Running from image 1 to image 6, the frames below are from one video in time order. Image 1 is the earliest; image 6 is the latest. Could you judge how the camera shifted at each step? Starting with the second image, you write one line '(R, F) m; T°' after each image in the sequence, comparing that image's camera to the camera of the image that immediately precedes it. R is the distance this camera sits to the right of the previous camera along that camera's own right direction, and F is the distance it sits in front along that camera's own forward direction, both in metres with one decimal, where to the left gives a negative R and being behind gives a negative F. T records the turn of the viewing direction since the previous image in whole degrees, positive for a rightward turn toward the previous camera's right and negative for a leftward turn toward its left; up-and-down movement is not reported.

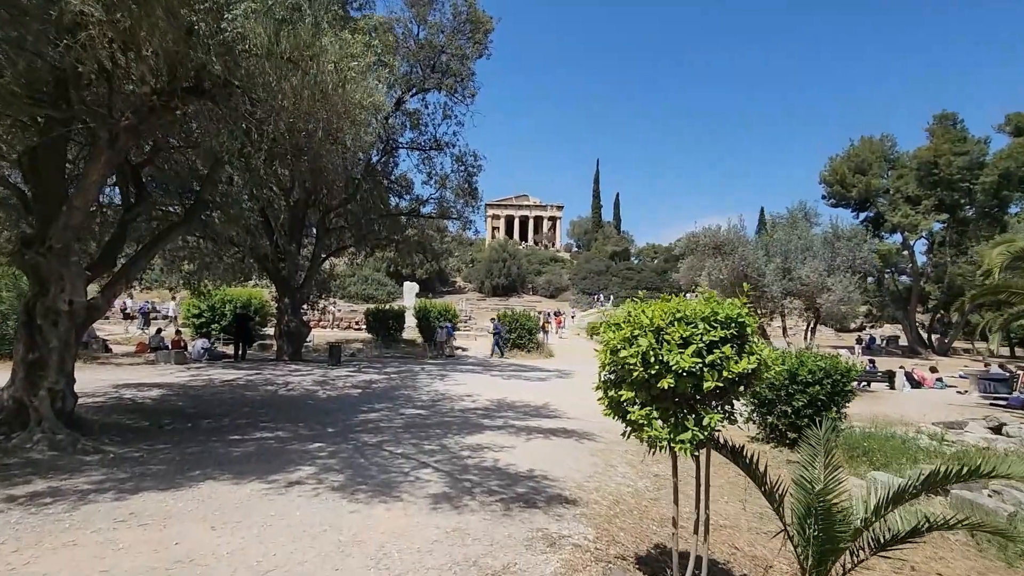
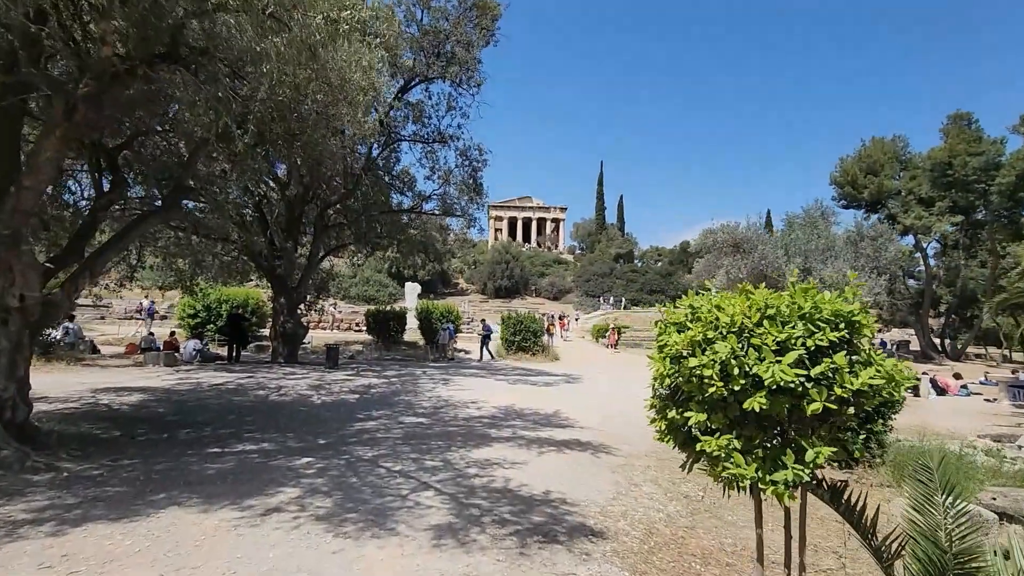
(-0.1, +0.8) m; 0°
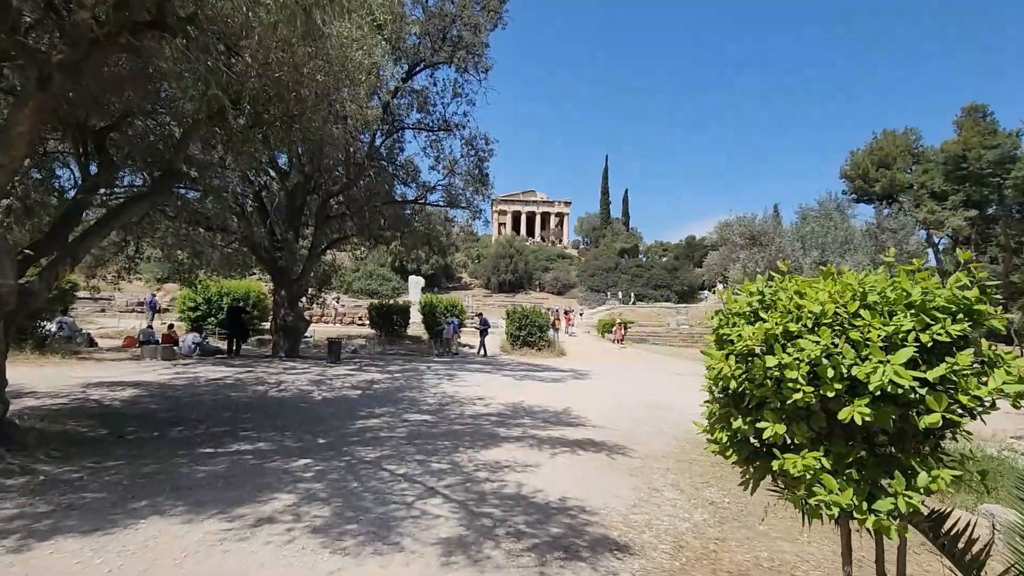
(-0.1, +0.5) m; 0°
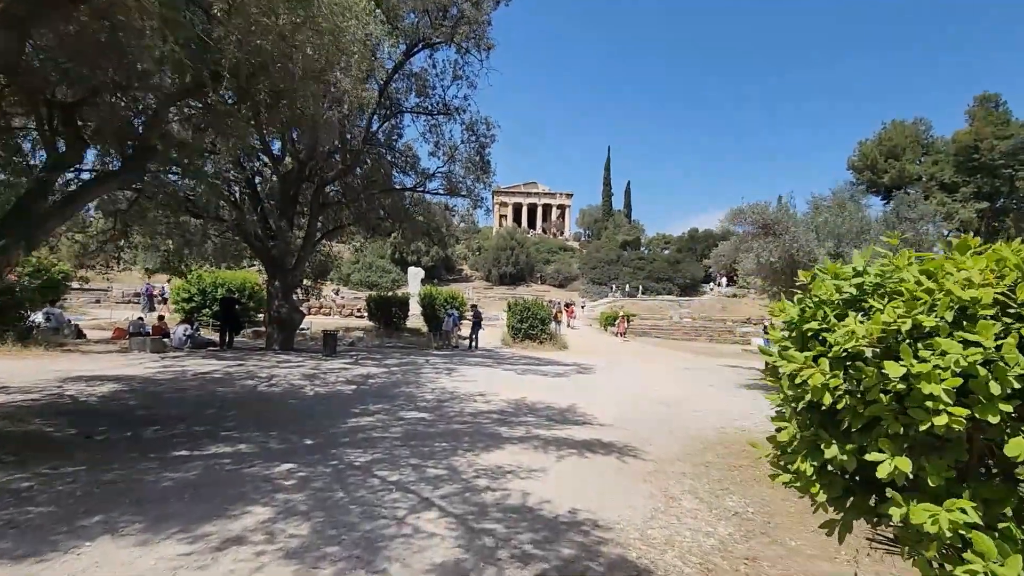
(0.0, +0.6) m; 0°
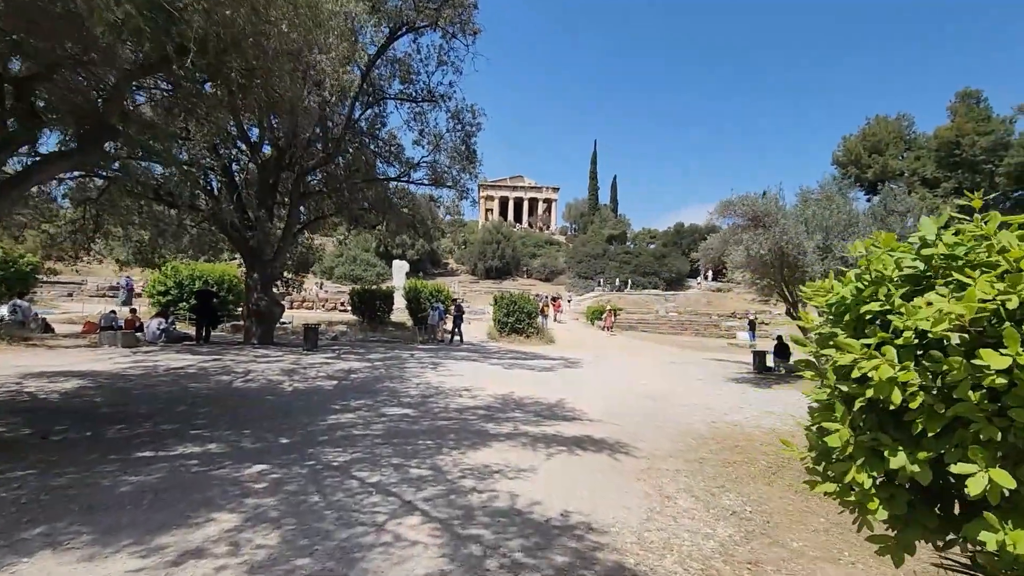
(0.0, +0.3) m; +2°
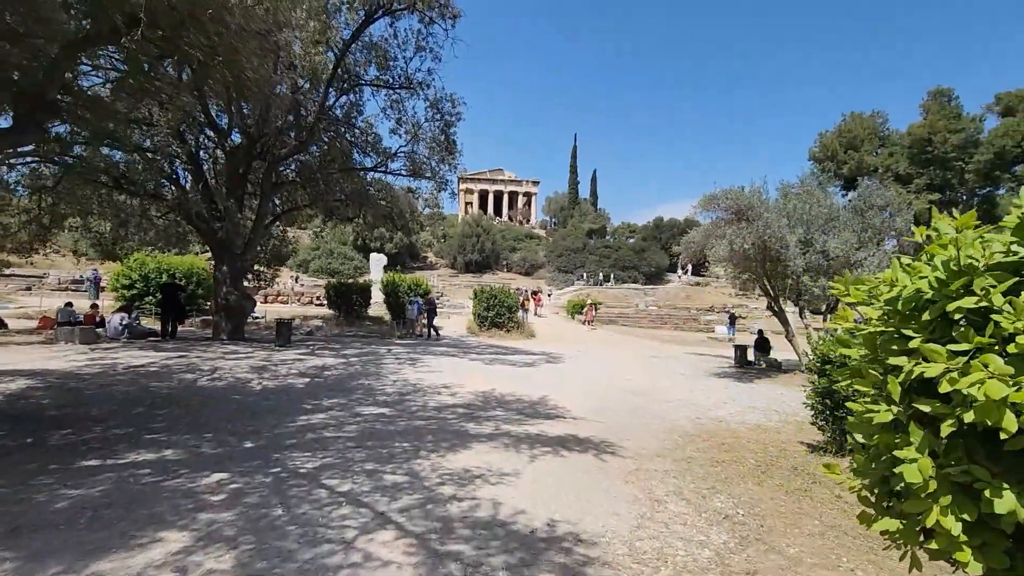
(0.0, +0.3) m; +2°
